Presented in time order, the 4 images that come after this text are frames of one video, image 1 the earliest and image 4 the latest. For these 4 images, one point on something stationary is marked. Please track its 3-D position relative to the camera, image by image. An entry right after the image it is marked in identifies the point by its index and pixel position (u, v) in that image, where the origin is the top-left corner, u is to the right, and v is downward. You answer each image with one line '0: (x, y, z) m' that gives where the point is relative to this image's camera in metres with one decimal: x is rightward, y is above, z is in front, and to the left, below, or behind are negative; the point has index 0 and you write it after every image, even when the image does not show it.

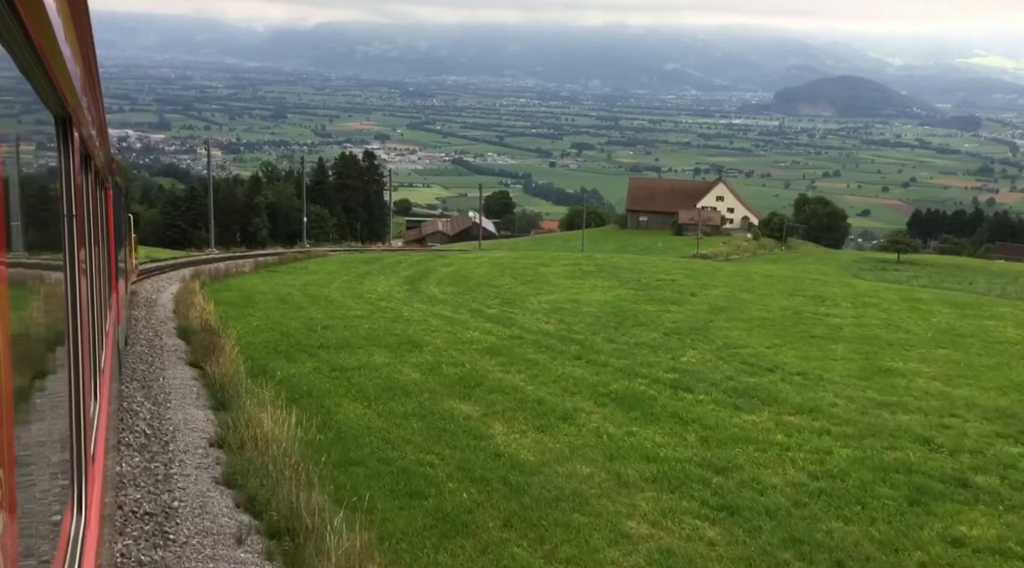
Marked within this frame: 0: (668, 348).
0: (+3.1, -1.3, +19.5) m
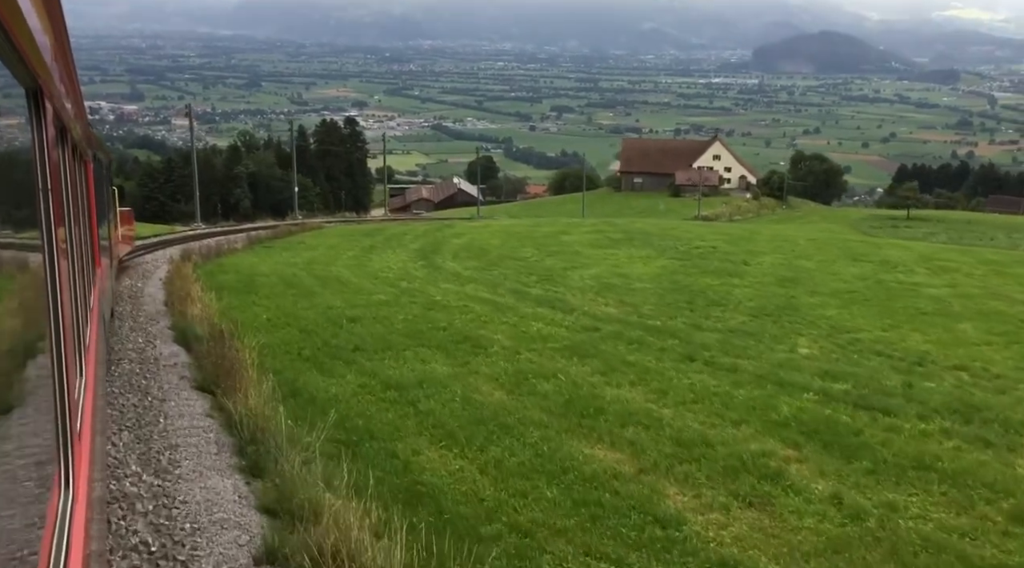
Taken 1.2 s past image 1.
0: (+4.2, -0.9, +16.0) m
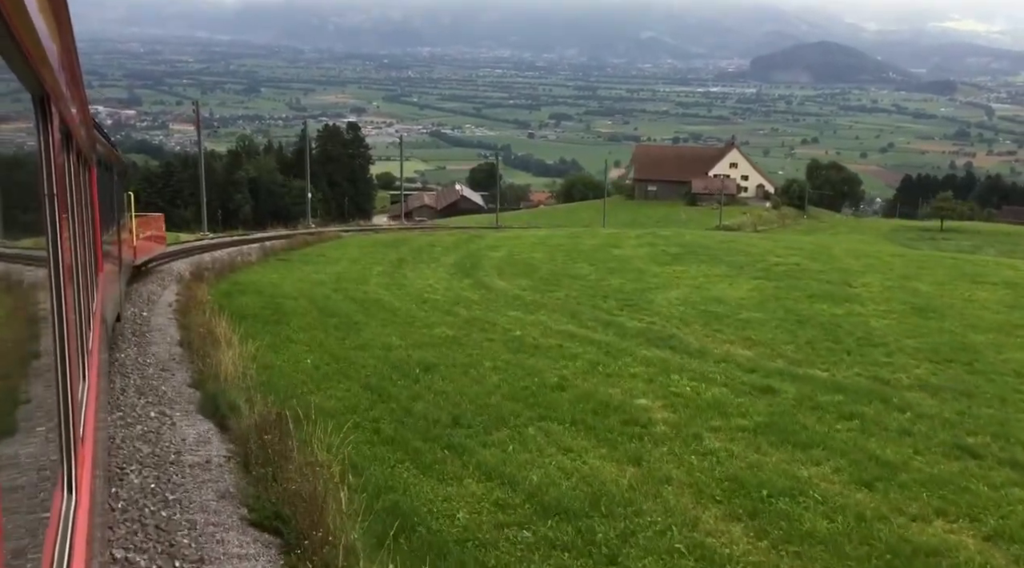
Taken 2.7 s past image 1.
0: (+5.9, -1.4, +11.9) m
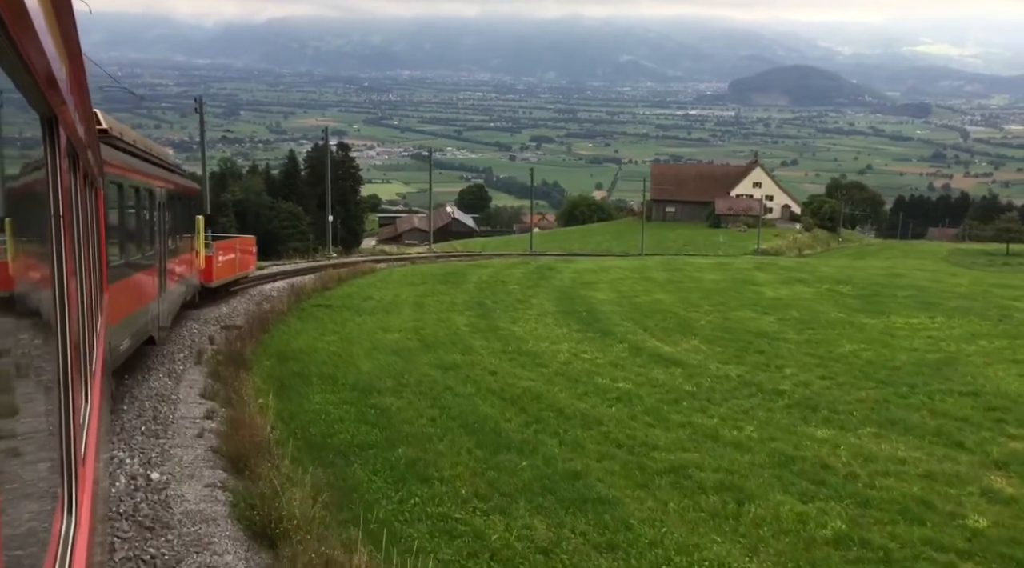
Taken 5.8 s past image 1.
0: (+9.6, -2.3, +2.5) m
